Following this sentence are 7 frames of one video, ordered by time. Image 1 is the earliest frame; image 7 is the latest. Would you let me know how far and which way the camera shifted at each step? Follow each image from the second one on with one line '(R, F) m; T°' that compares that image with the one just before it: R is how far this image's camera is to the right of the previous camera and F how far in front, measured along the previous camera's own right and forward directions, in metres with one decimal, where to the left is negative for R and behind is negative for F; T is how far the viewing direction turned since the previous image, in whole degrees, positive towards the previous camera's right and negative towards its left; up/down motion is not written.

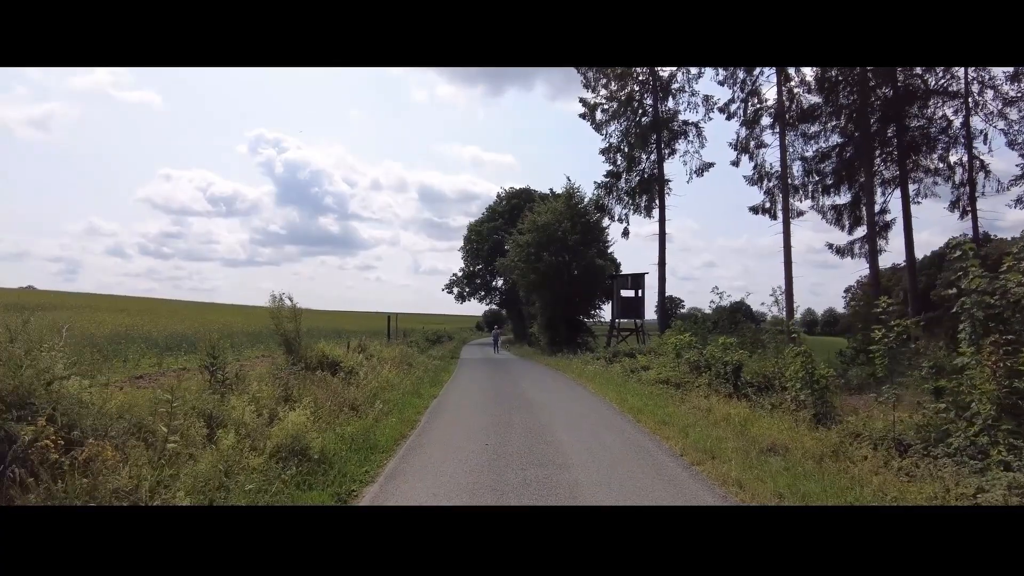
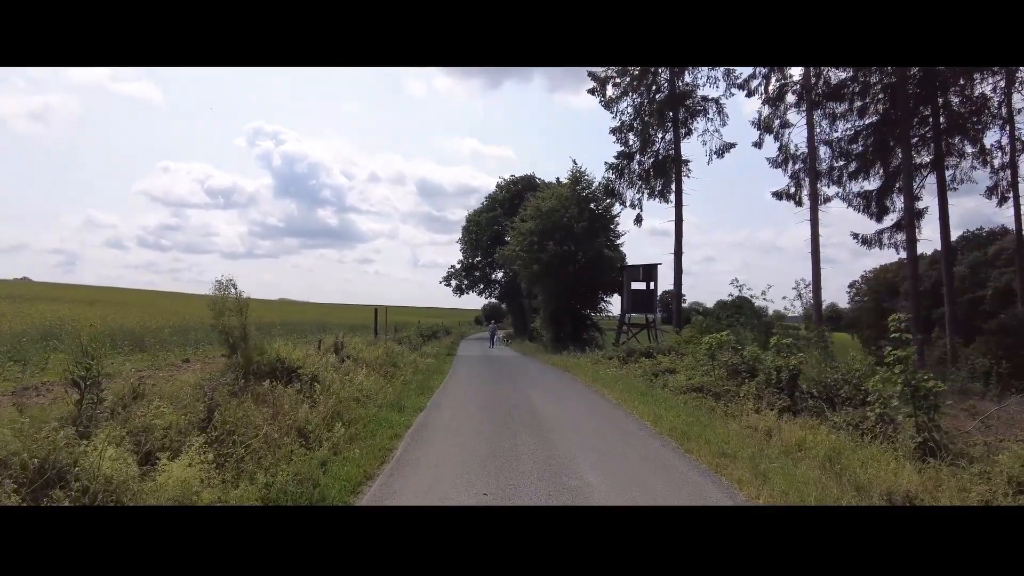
(-0.1, +3.1) m; 0°
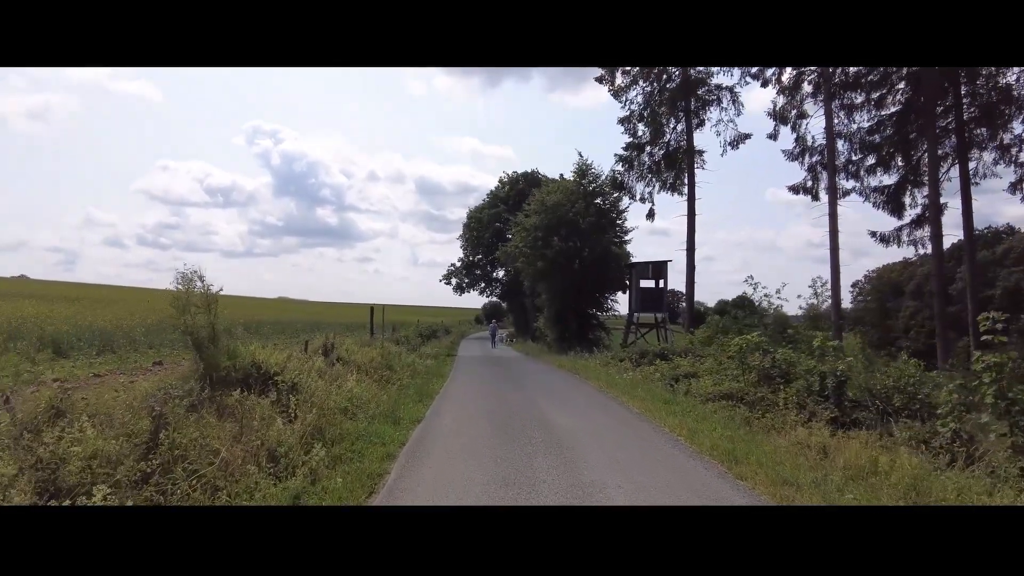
(-0.2, +1.5) m; 0°
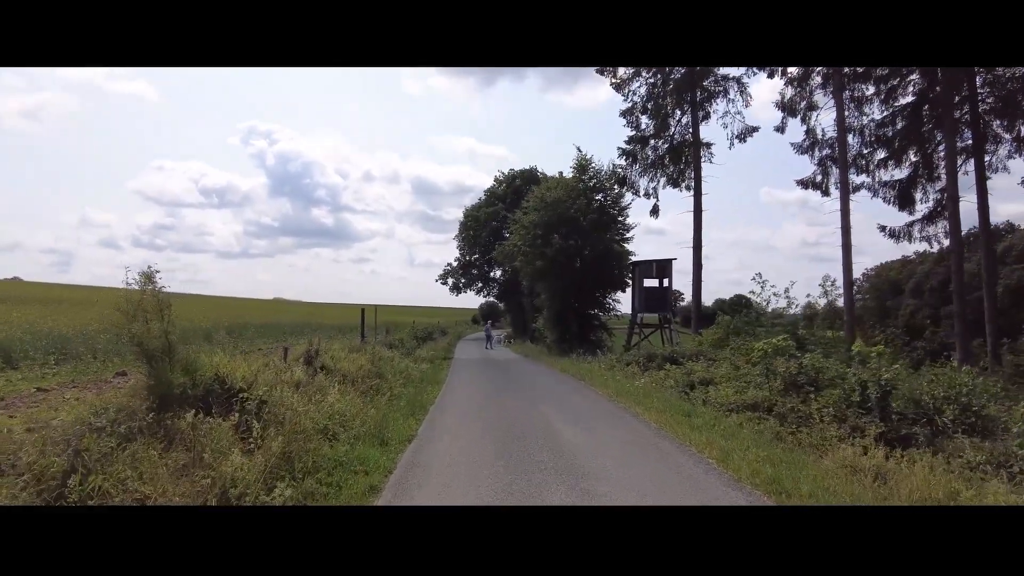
(-0.1, +1.3) m; 0°
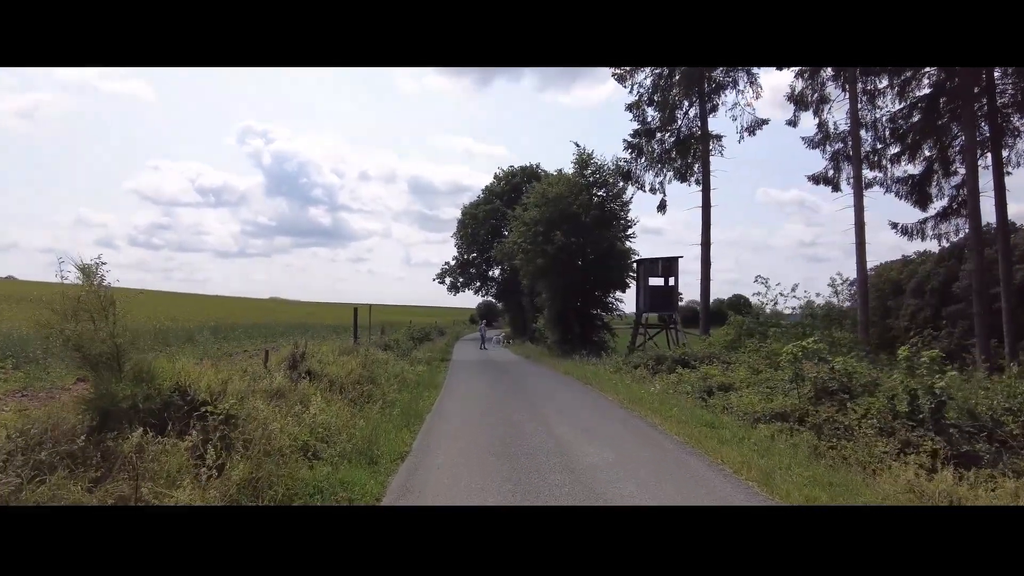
(-0.1, +1.2) m; 0°
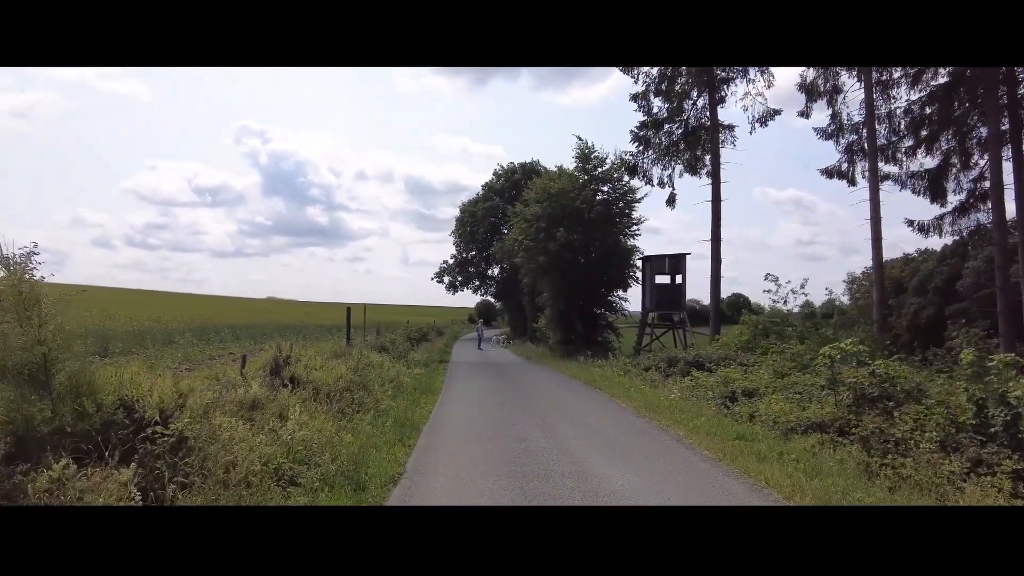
(-0.1, +1.2) m; 0°
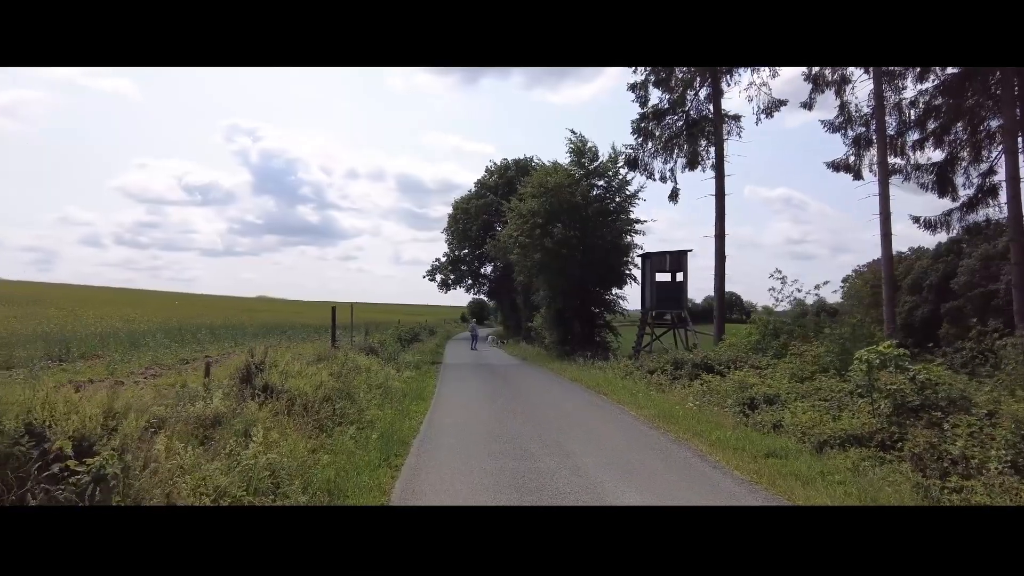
(-0.1, +1.2) m; +1°
